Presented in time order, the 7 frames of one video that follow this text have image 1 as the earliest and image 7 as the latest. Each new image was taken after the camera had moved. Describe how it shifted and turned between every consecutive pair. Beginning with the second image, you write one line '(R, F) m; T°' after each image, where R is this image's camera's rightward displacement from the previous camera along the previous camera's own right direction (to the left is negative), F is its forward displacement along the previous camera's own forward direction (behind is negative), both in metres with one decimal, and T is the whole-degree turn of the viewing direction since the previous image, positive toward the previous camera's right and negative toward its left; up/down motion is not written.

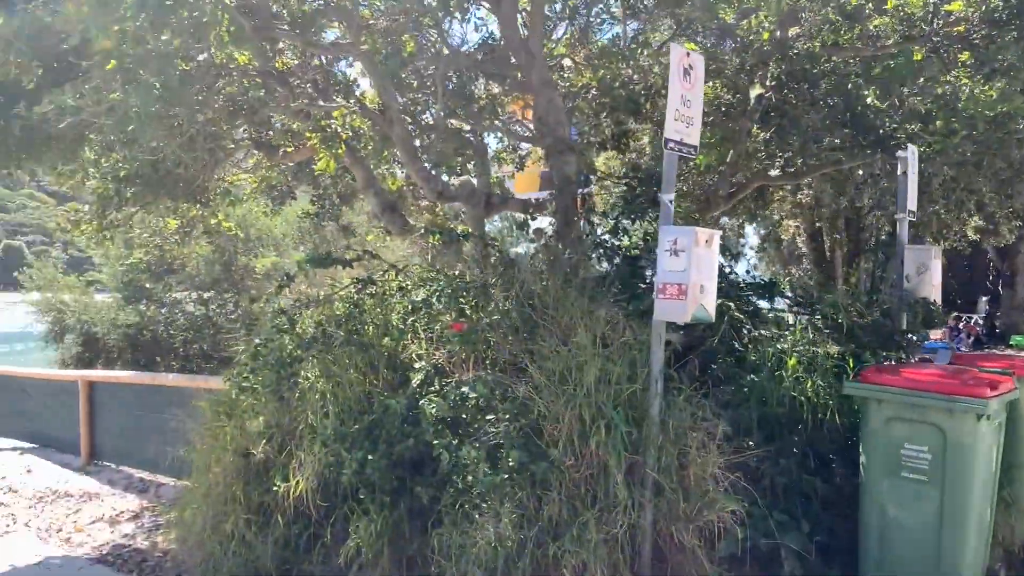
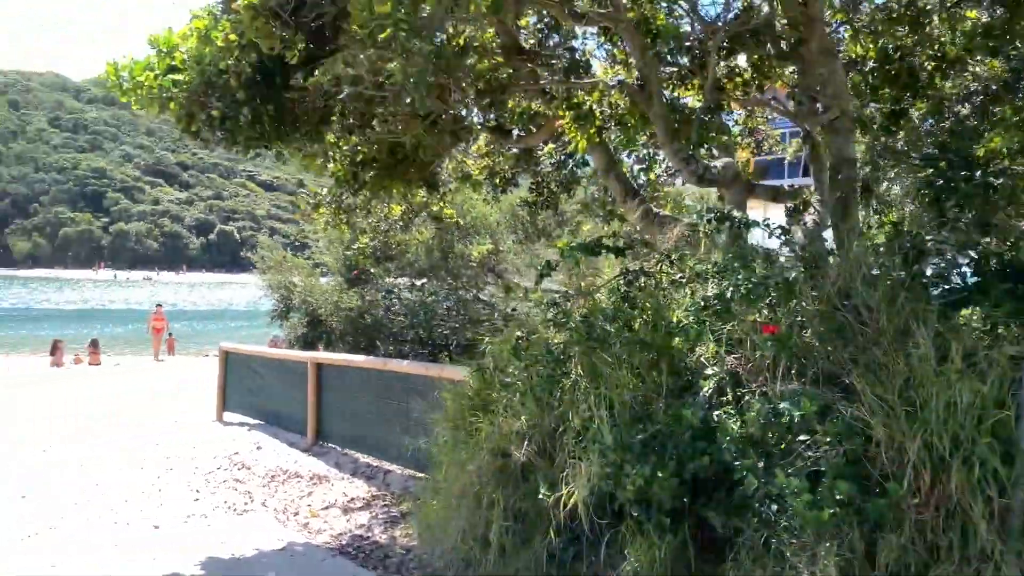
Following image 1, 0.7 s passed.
(-0.5, +0.4) m; -11°
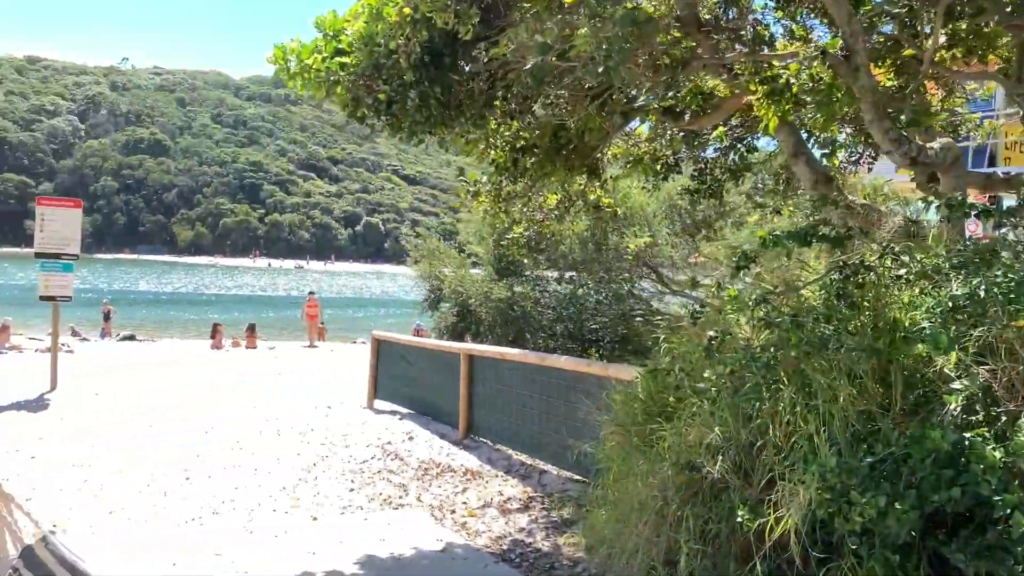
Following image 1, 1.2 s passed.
(-0.2, +0.4) m; -9°
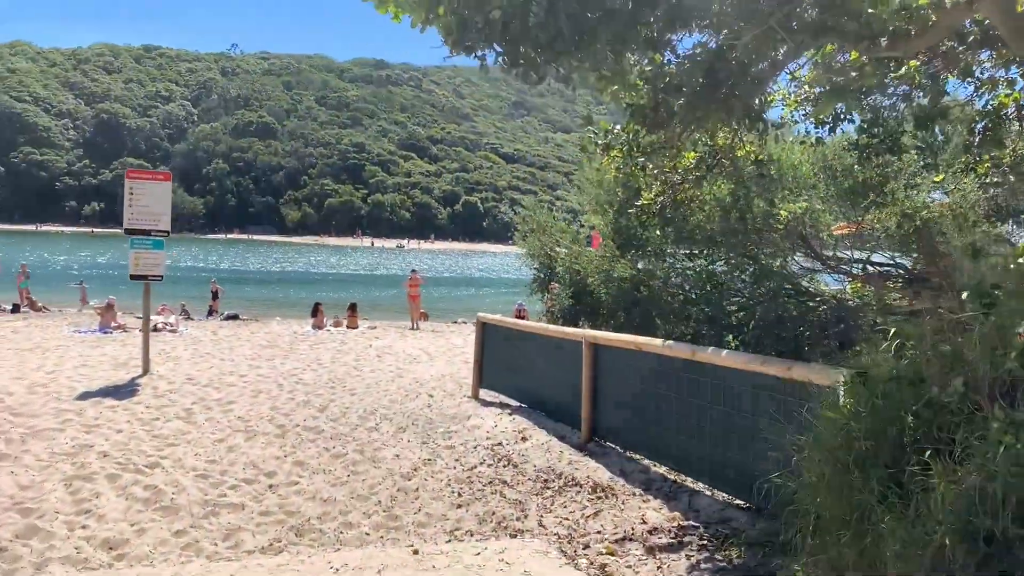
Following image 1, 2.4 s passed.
(-0.3, +1.2) m; -6°
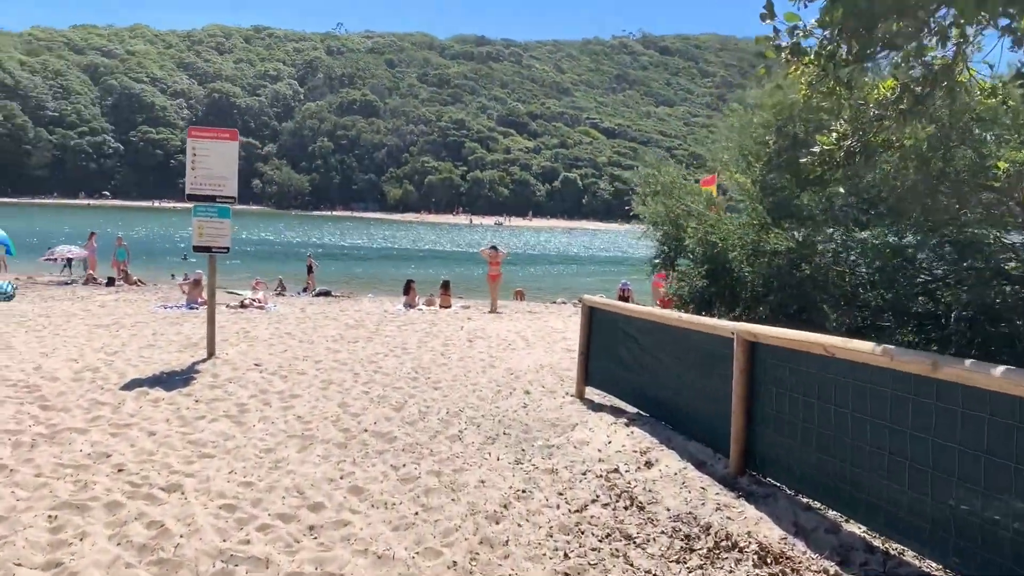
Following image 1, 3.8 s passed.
(-0.2, +1.7) m; -6°
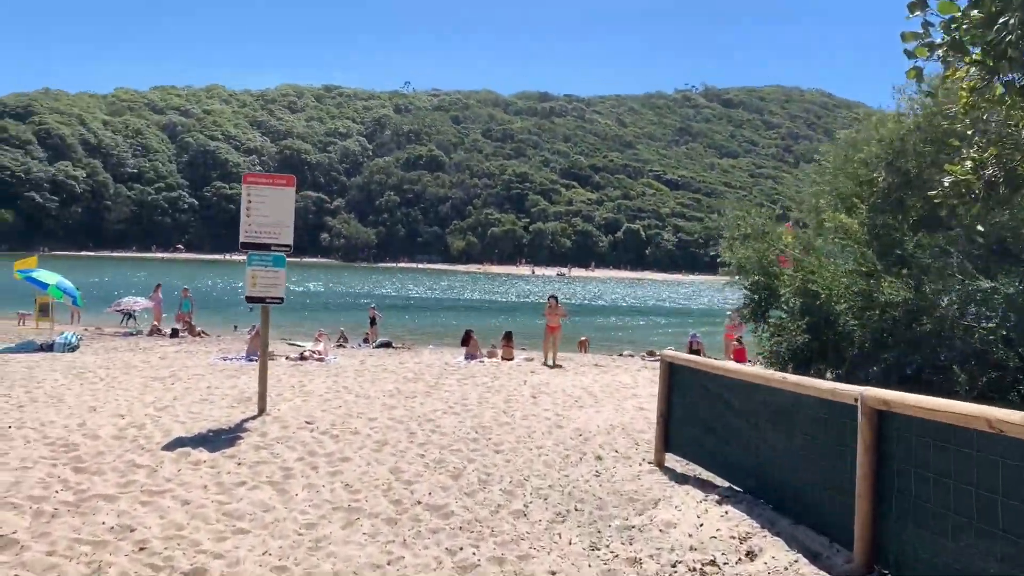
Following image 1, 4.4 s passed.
(-0.1, +0.7) m; -4°
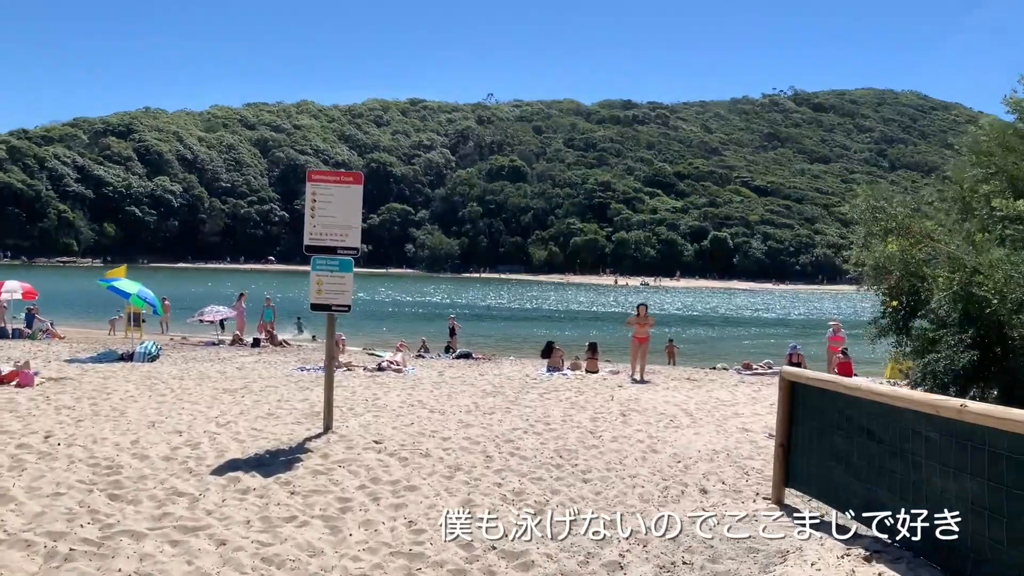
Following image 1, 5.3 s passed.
(0.0, +1.0) m; -5°
